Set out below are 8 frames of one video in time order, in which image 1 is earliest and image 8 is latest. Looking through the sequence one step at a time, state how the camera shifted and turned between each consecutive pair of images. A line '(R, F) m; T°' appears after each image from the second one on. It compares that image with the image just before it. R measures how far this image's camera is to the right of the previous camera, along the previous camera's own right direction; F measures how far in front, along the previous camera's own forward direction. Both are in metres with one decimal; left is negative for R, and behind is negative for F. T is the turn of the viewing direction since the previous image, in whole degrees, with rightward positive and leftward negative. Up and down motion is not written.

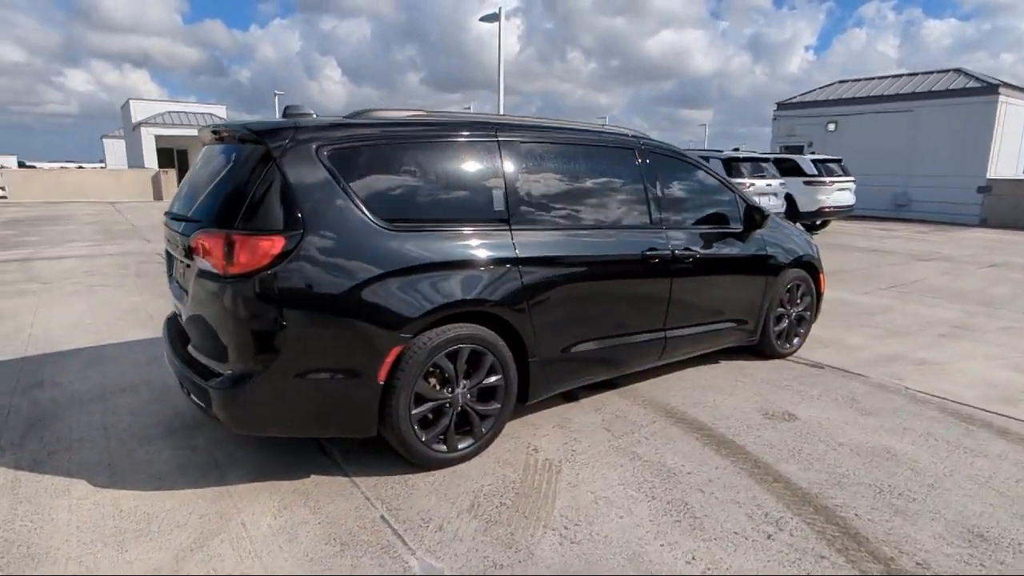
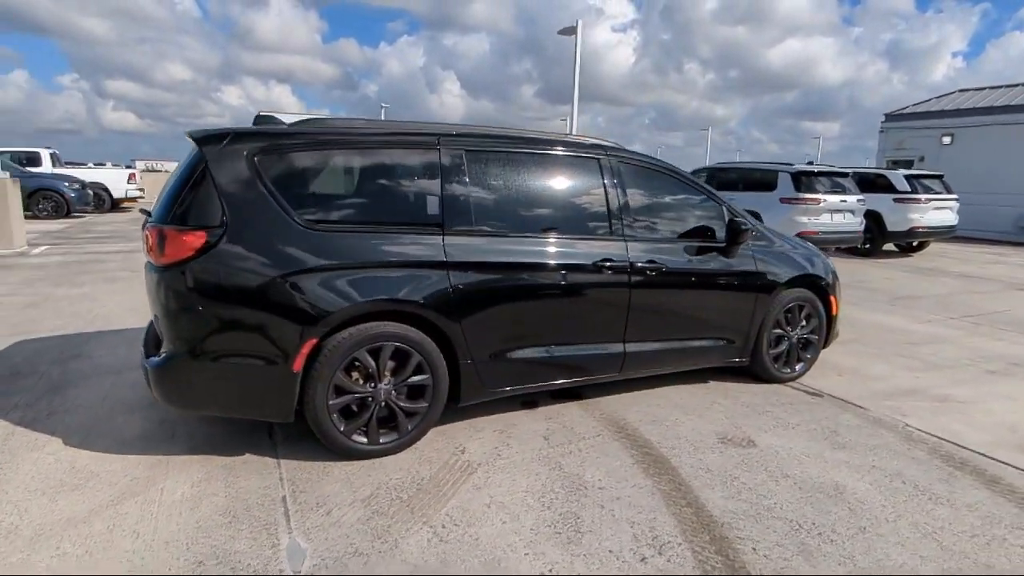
(+1.0, 0.0) m; -10°
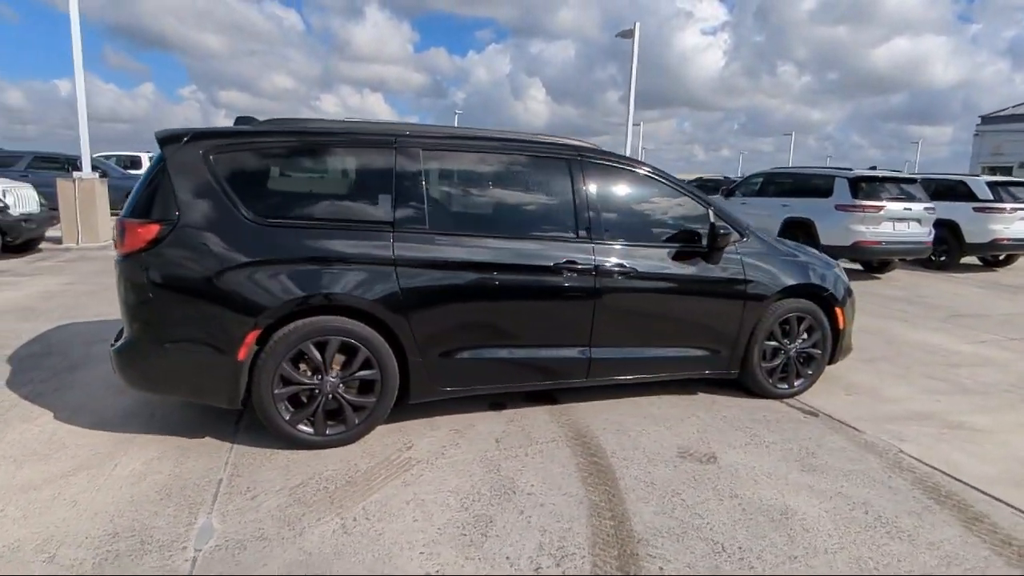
(+0.7, +0.1) m; -7°
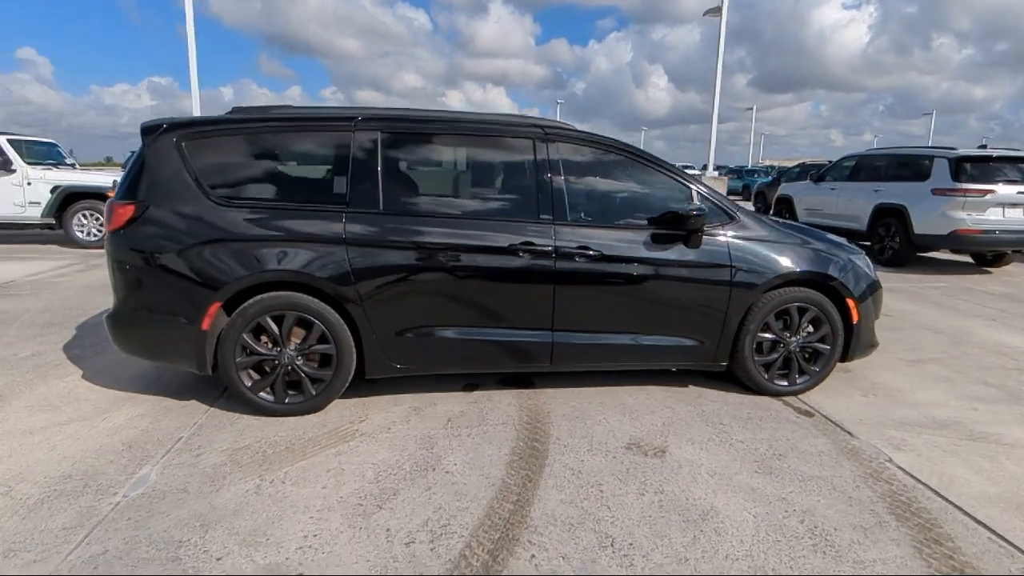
(+0.9, +0.1) m; -11°
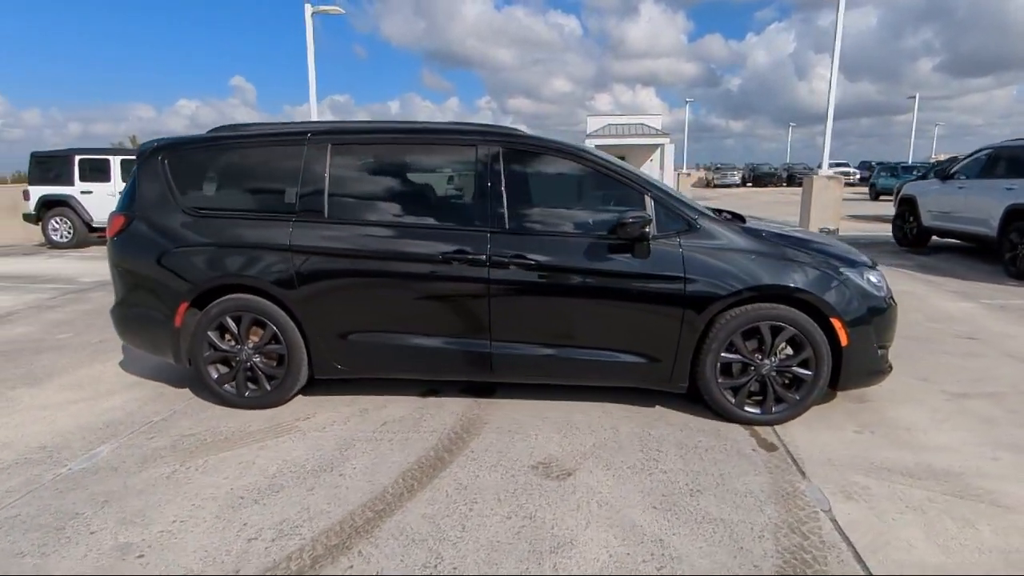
(+1.2, +0.2) m; -14°
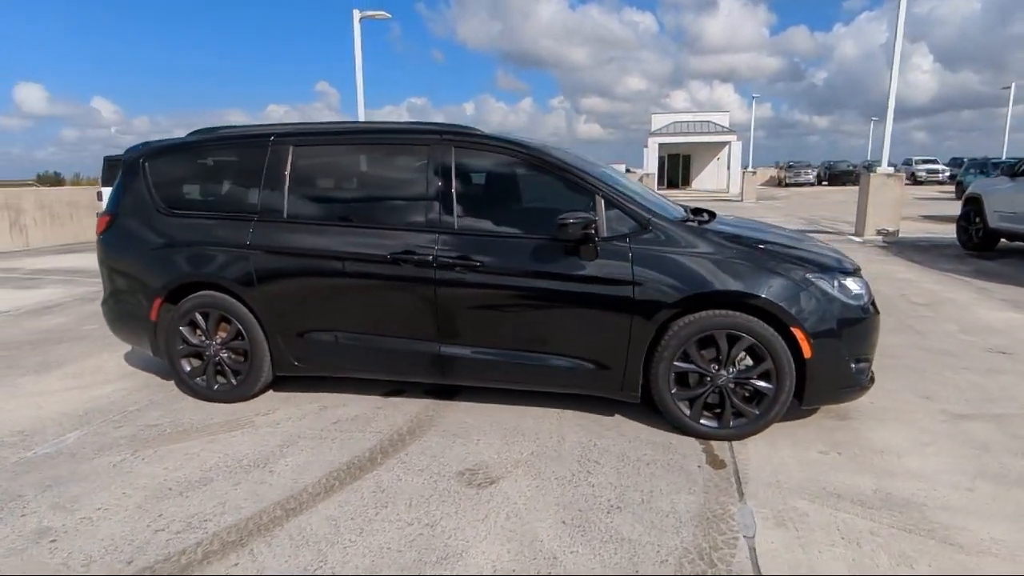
(+0.7, +0.1) m; -7°
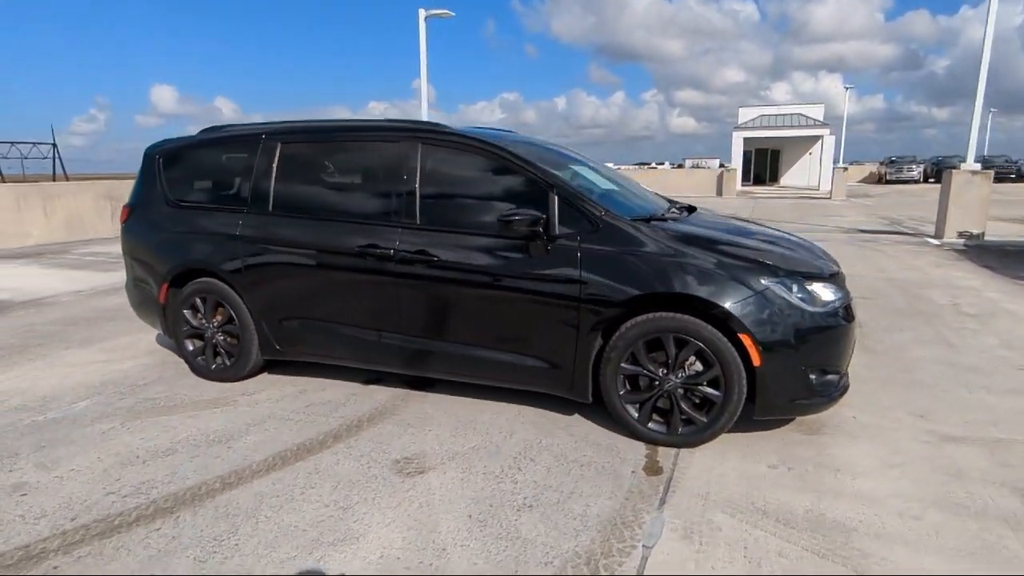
(+0.7, 0.0) m; -8°
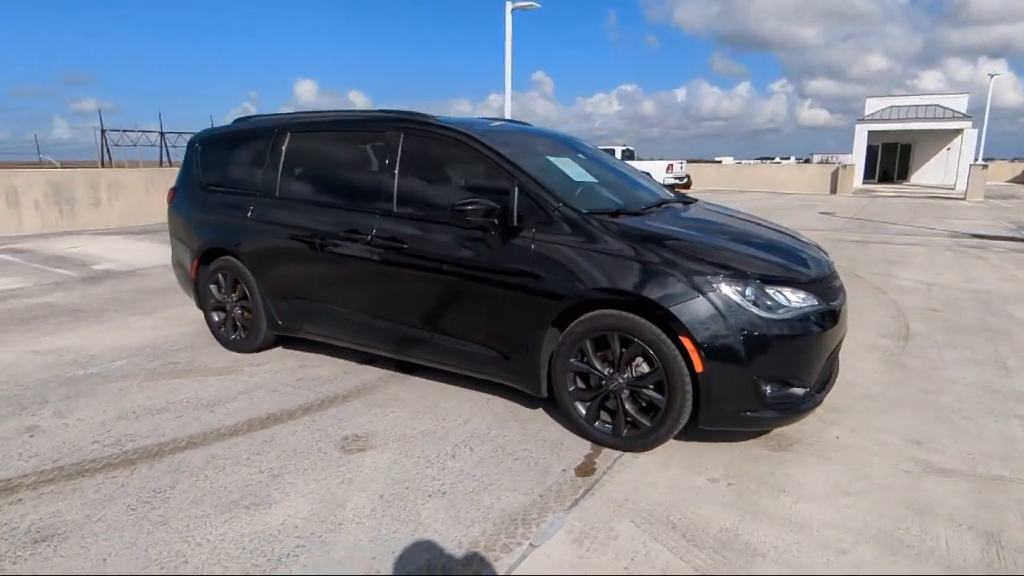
(+0.8, +0.1) m; -10°
